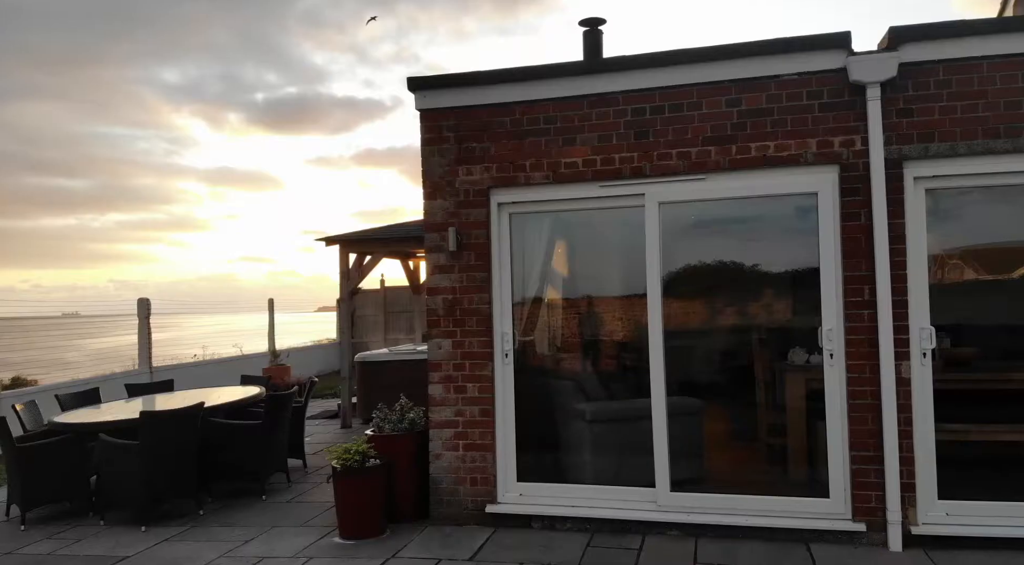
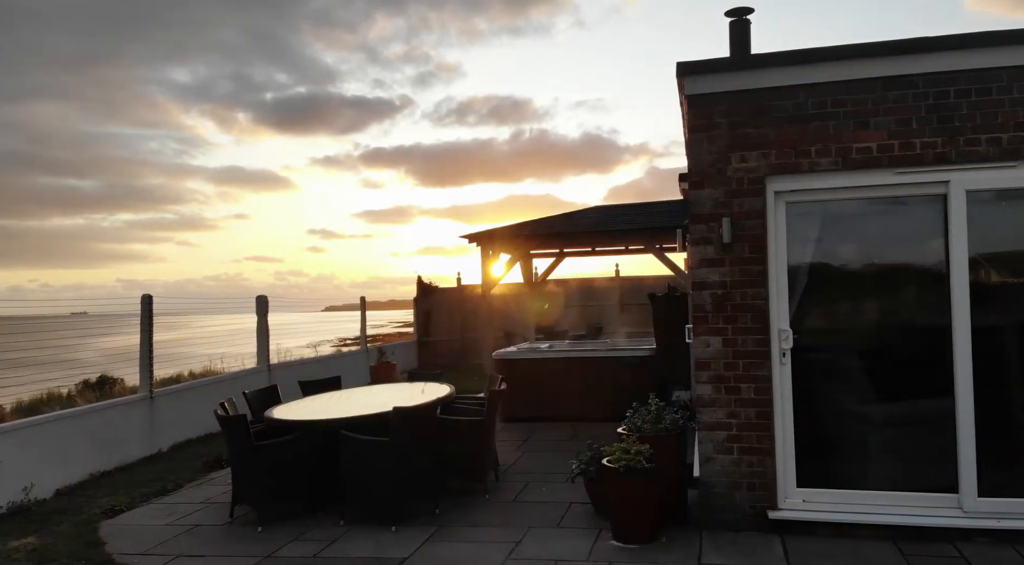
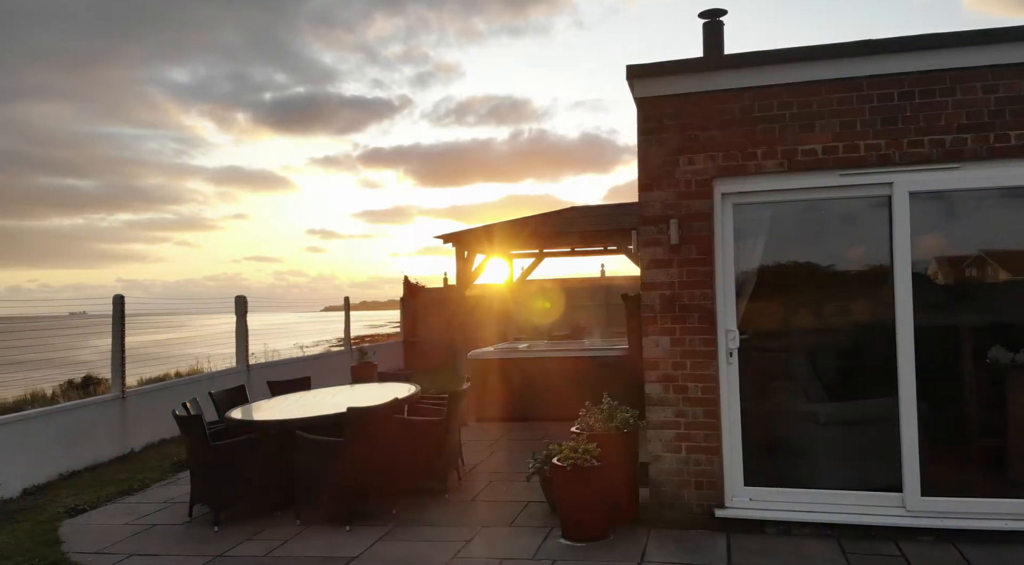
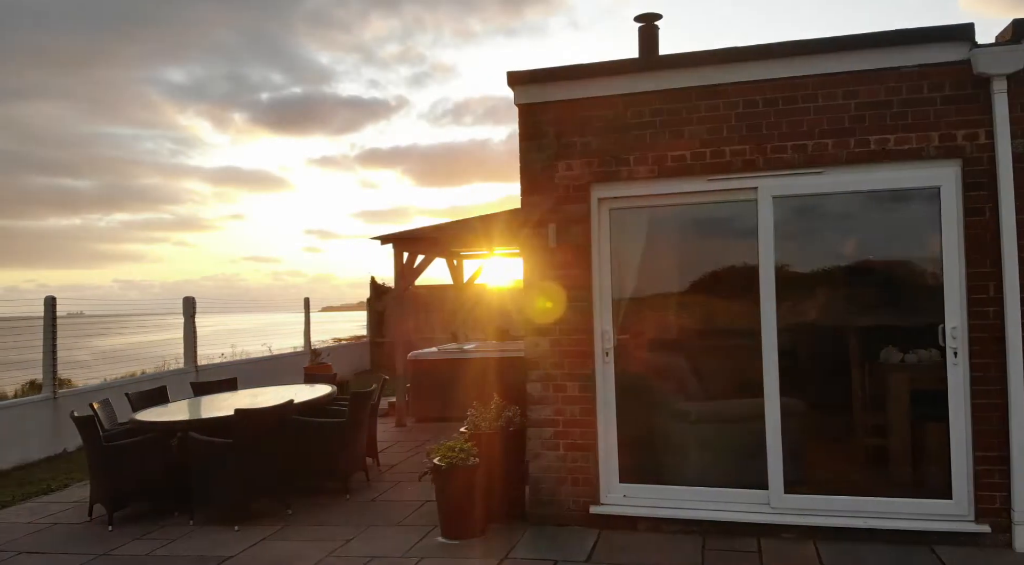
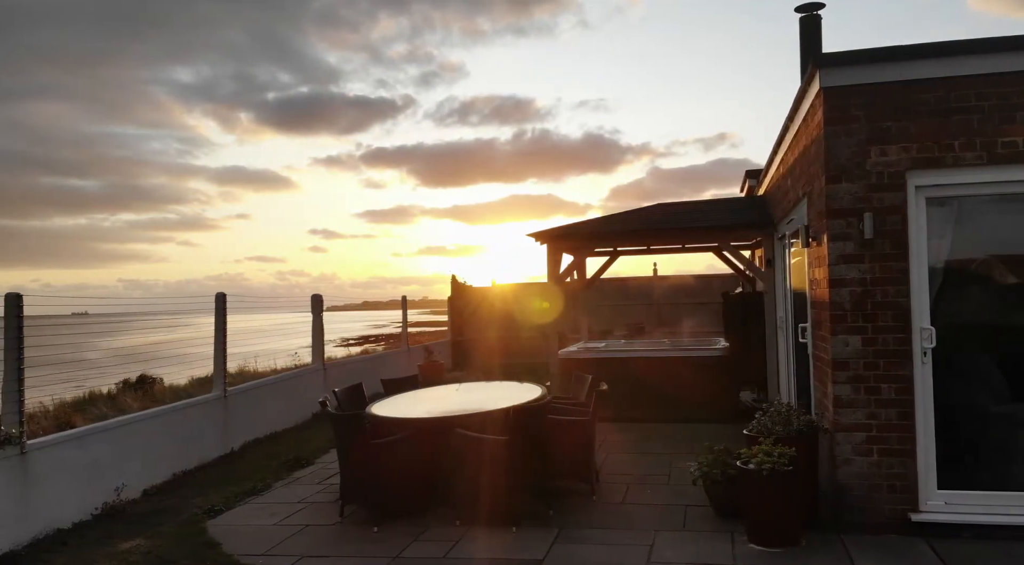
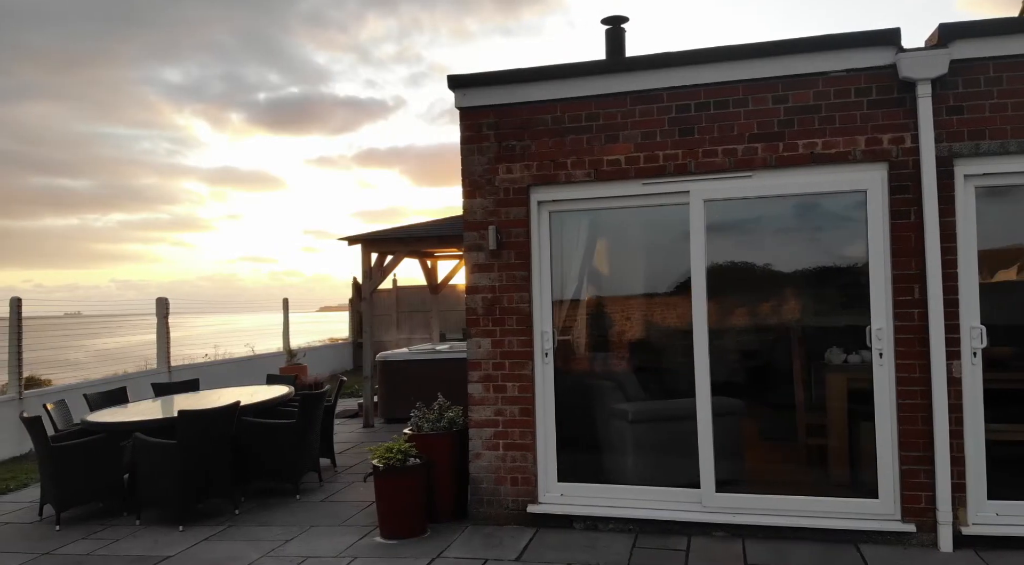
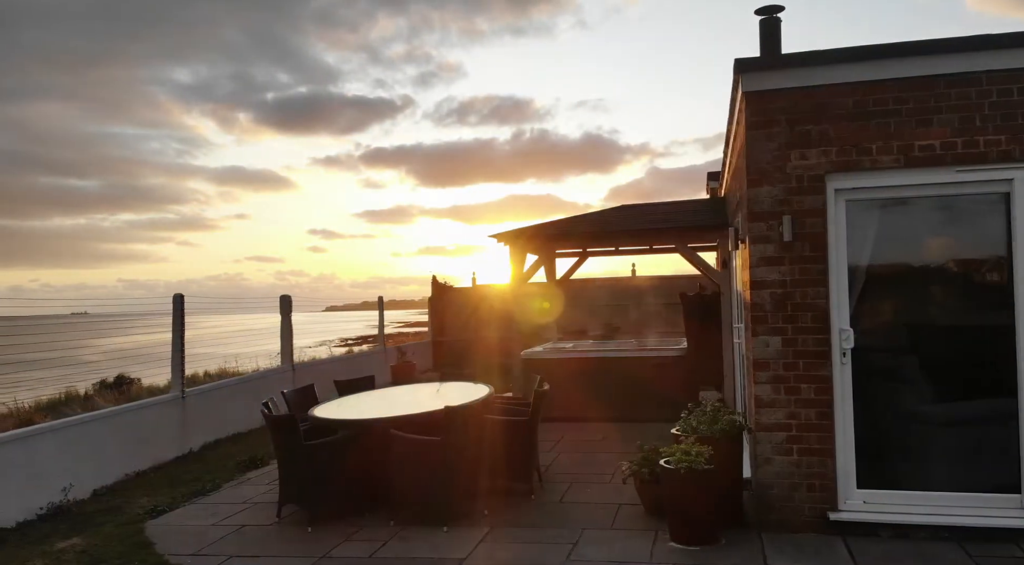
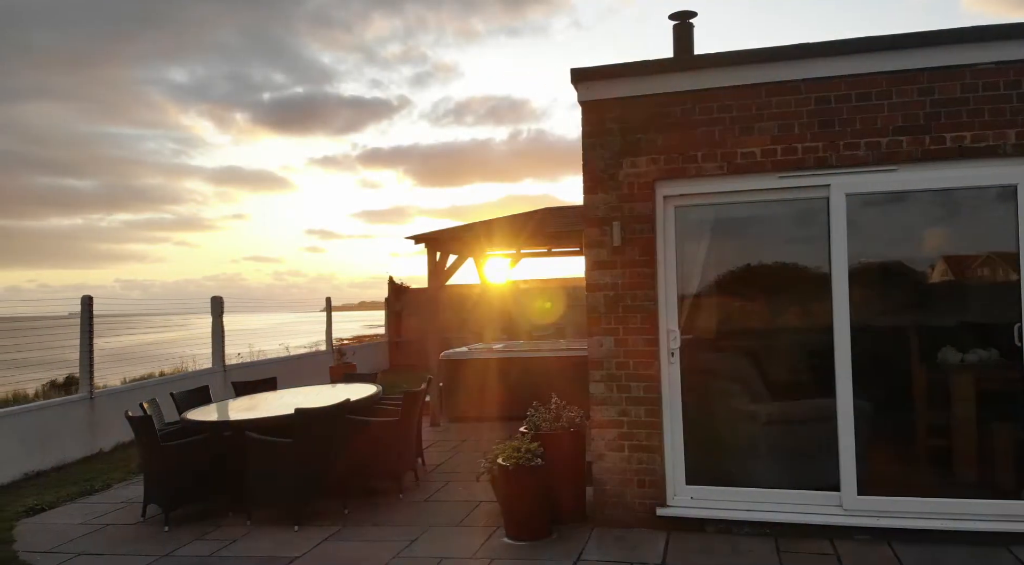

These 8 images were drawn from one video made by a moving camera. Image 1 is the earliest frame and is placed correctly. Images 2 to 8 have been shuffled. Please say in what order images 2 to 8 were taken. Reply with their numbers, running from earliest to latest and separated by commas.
6, 4, 8, 3, 2, 7, 5
